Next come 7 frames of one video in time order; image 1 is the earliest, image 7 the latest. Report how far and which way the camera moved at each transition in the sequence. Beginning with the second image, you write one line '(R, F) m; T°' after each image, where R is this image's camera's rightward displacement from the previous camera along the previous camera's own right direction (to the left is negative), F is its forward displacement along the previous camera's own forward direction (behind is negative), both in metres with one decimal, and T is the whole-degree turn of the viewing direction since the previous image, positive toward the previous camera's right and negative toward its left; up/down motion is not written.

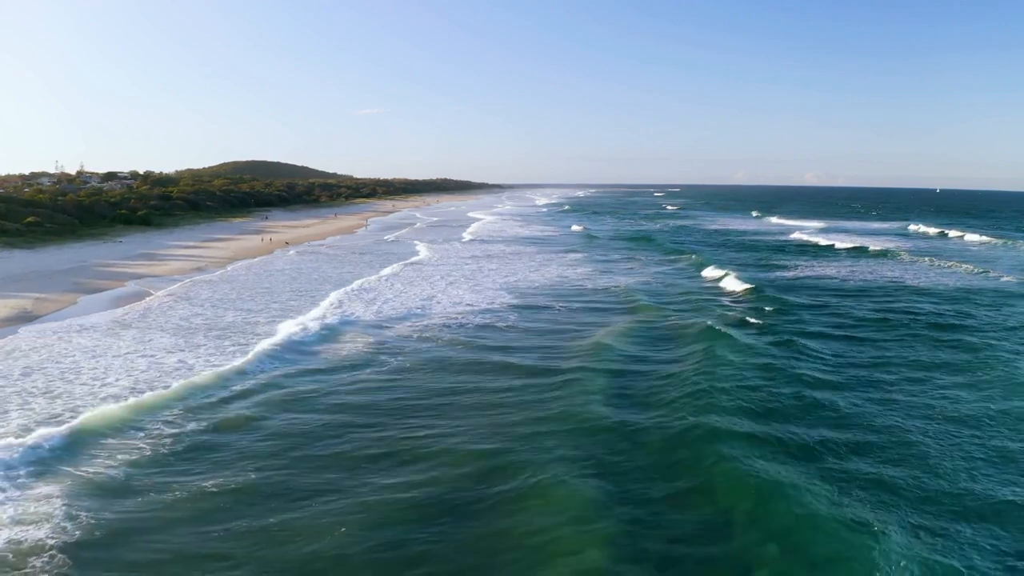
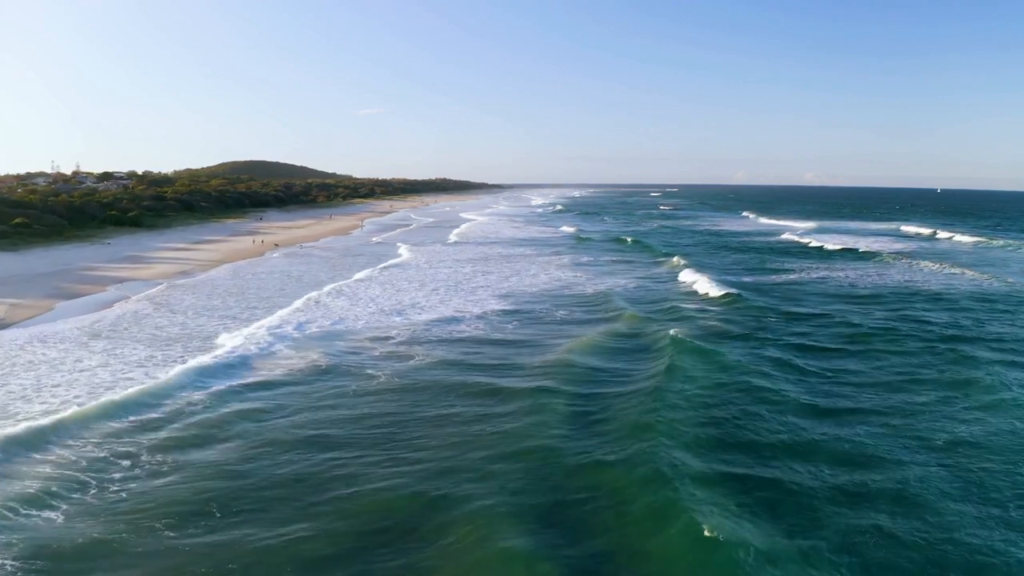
(+0.2, +0.9) m; 0°
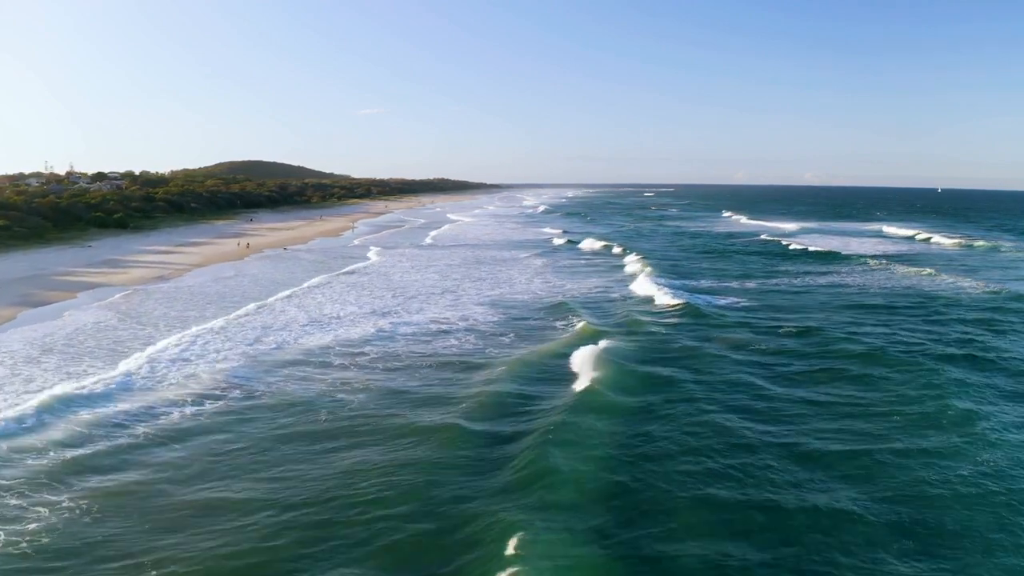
(+0.5, +1.3) m; 0°
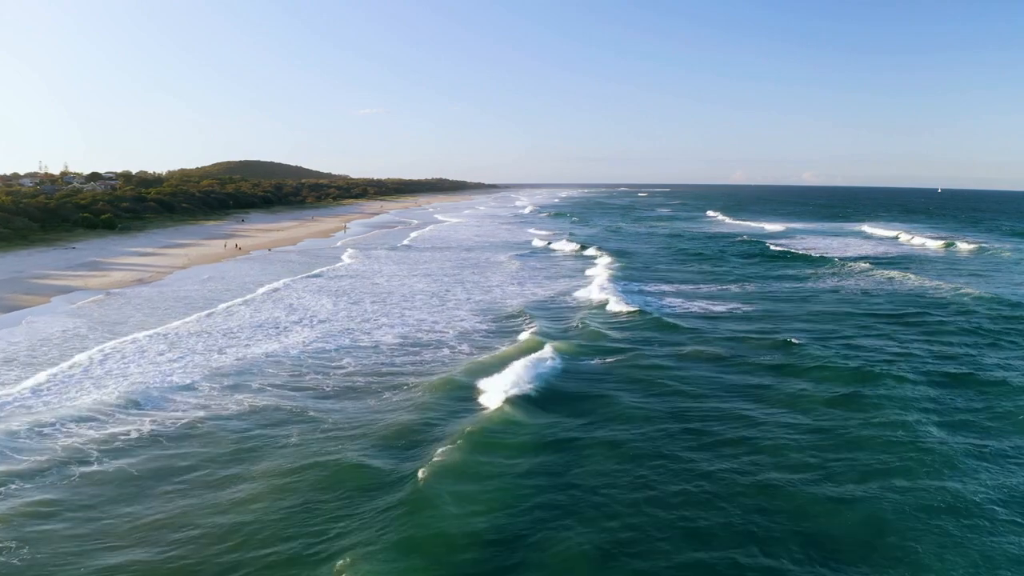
(+0.5, +0.7) m; 0°
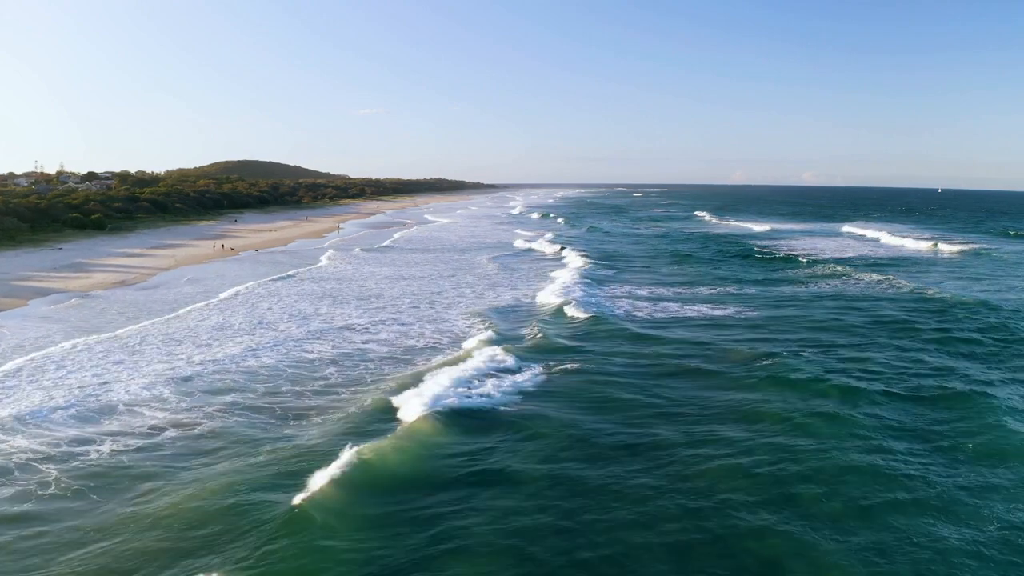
(+0.4, +0.6) m; 0°
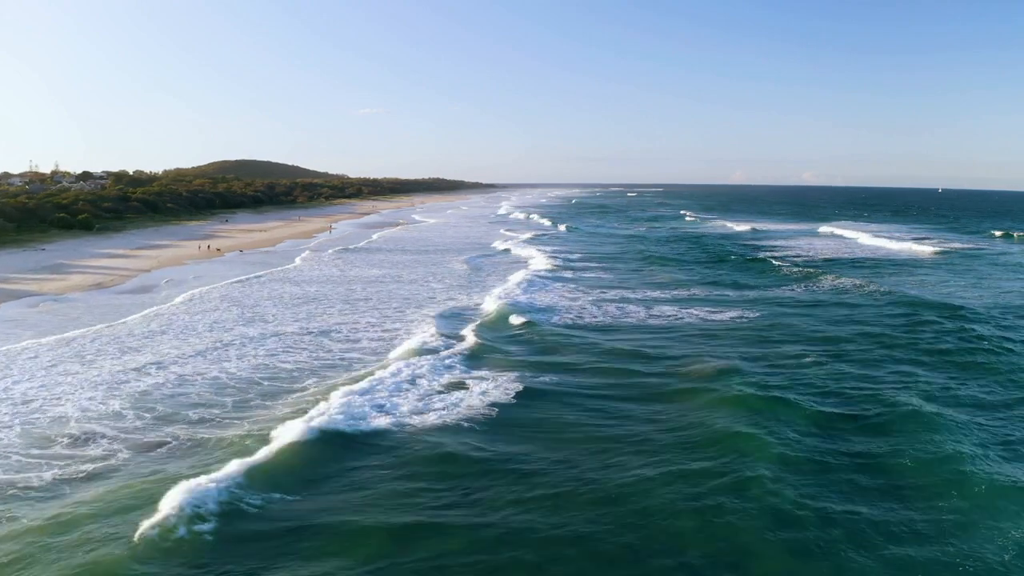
(+0.5, +0.8) m; 0°
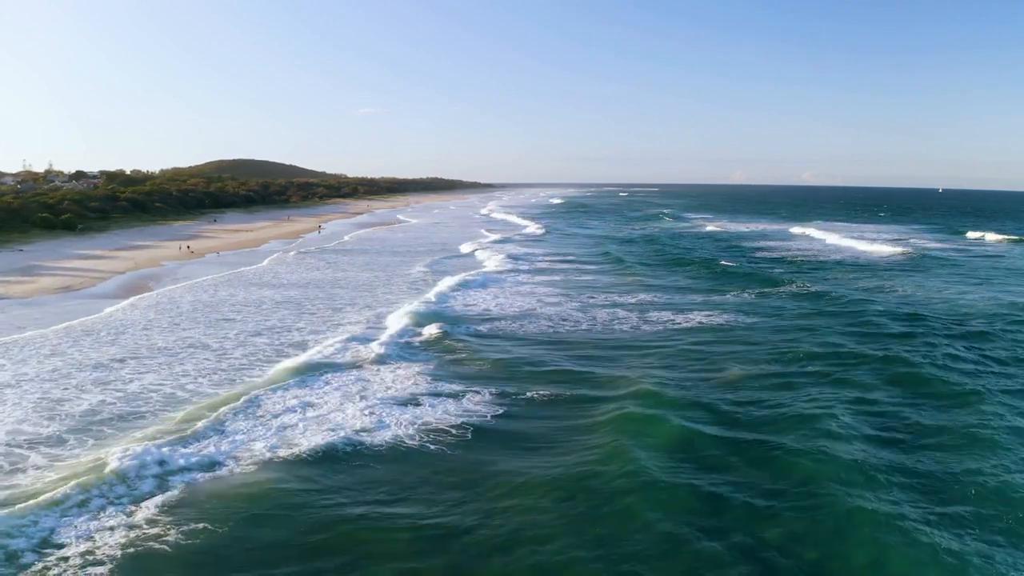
(+0.6, +1.0) m; 0°
